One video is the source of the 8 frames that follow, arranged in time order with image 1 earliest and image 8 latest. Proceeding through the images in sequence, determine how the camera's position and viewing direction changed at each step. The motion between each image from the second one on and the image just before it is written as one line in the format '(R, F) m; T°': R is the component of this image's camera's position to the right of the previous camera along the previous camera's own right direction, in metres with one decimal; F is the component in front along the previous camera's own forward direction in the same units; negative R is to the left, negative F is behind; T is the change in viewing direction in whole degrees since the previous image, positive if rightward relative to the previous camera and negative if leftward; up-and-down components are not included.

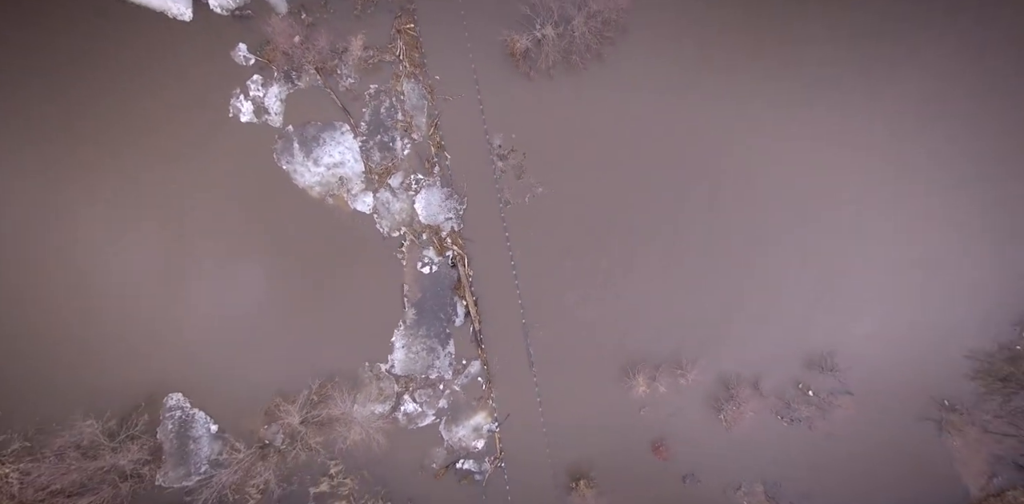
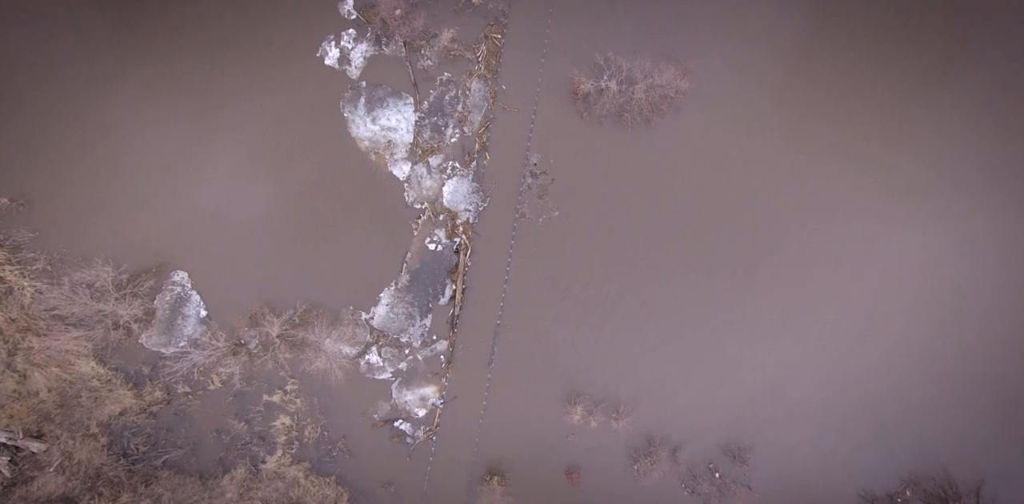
(0.0, -0.8) m; 0°
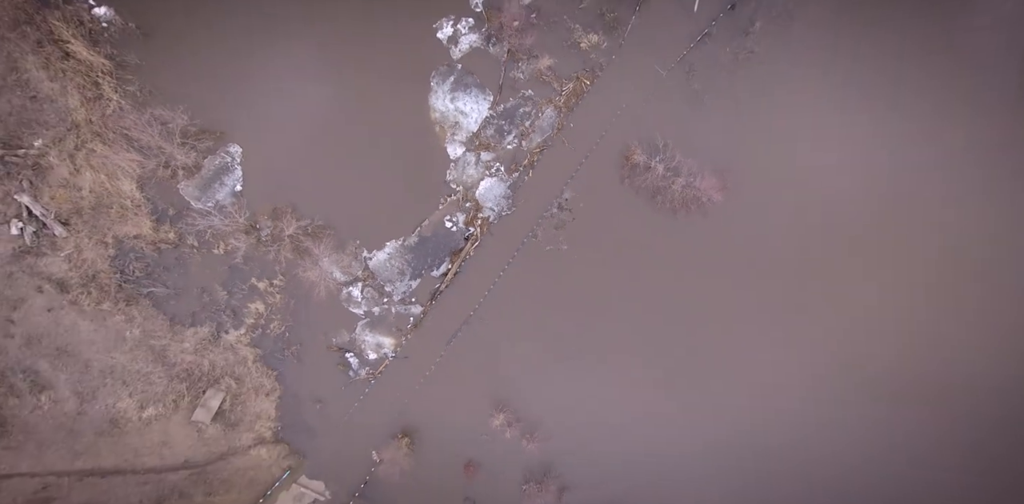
(-0.1, -0.9) m; 0°
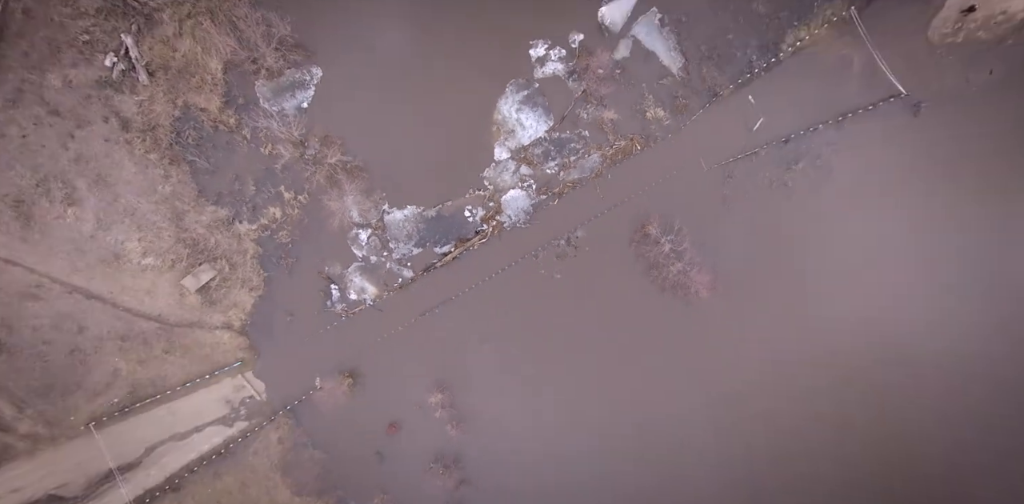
(-0.1, -0.8) m; 0°
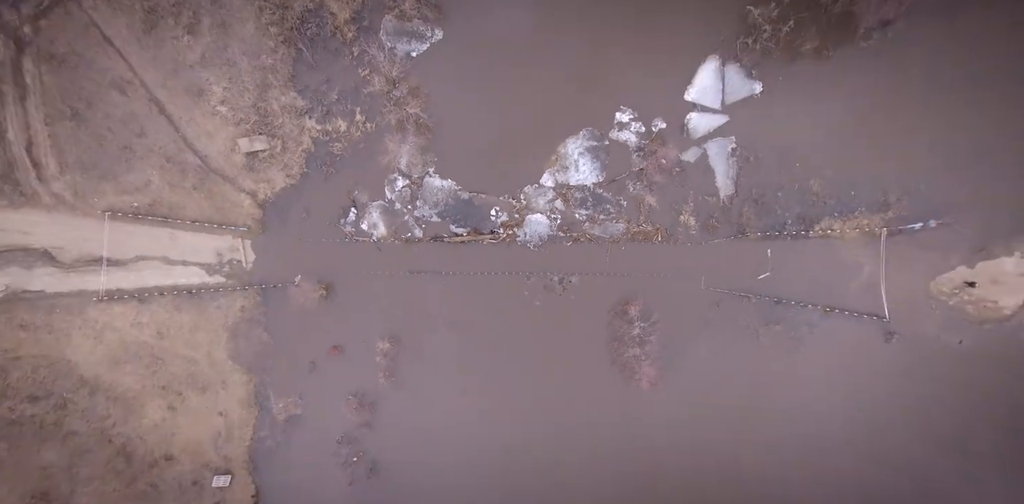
(-0.1, -1.0) m; 0°
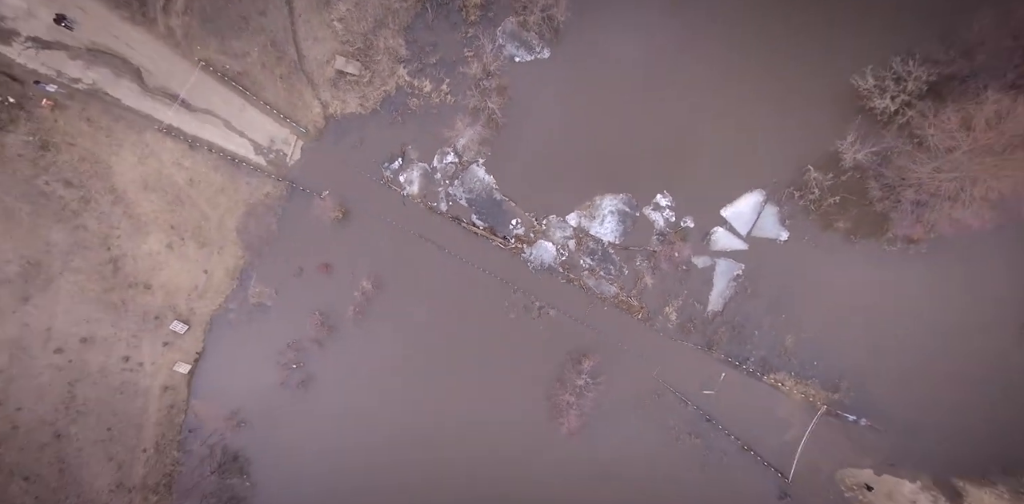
(-0.1, -0.9) m; 0°
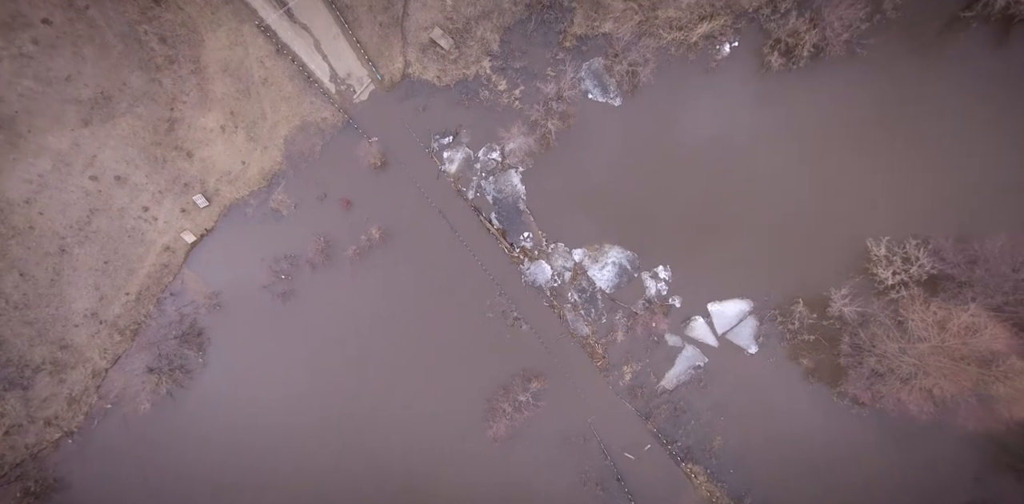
(-0.1, -0.8) m; 0°
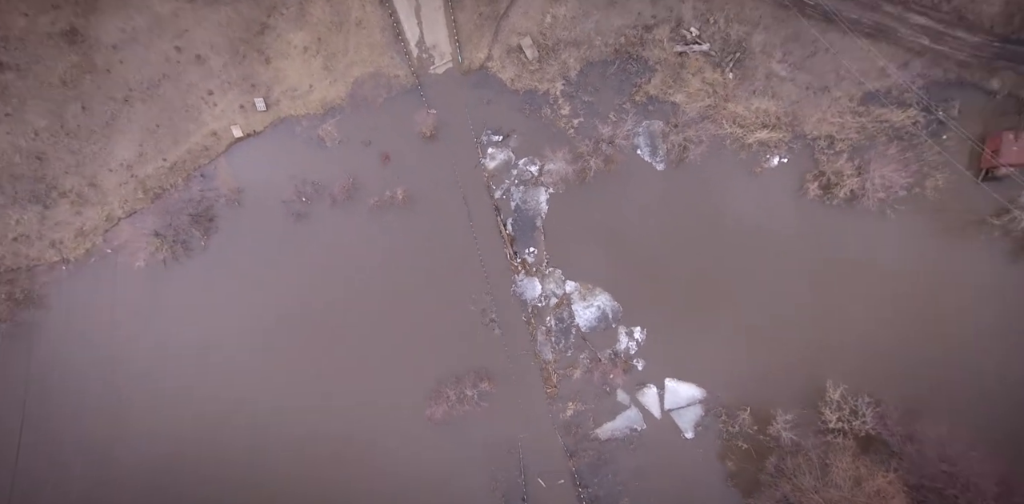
(0.0, -0.7) m; 0°
